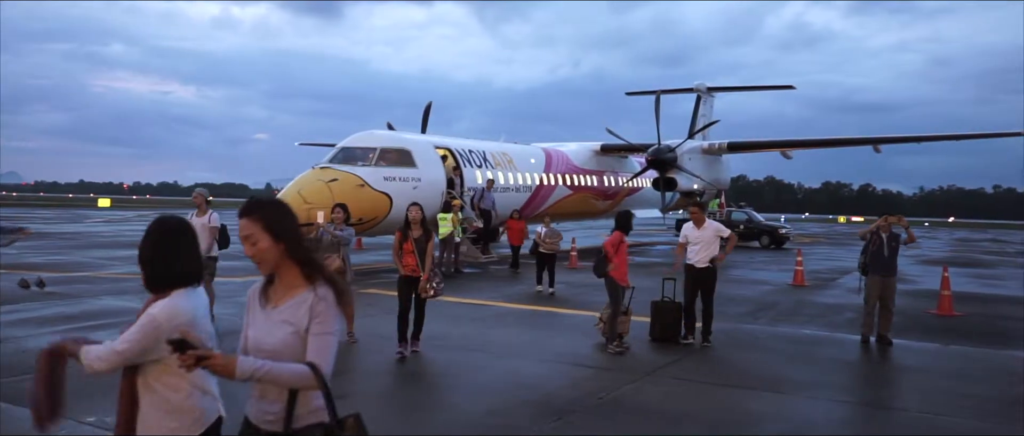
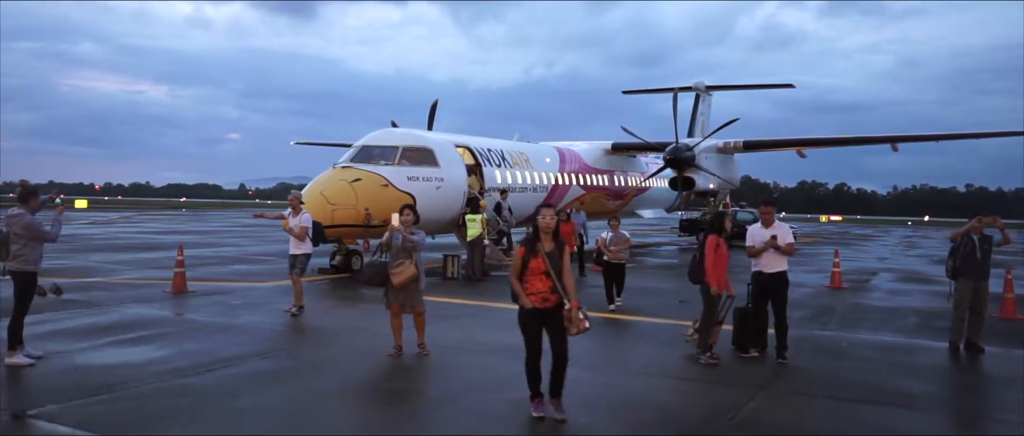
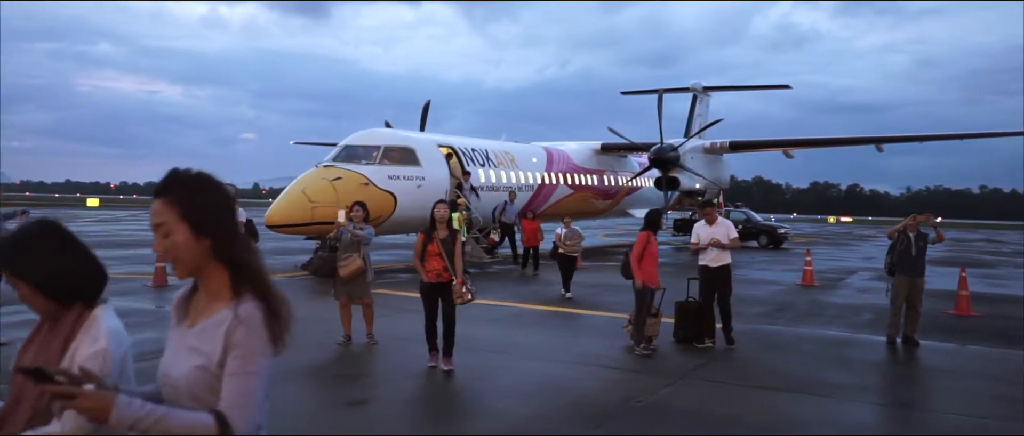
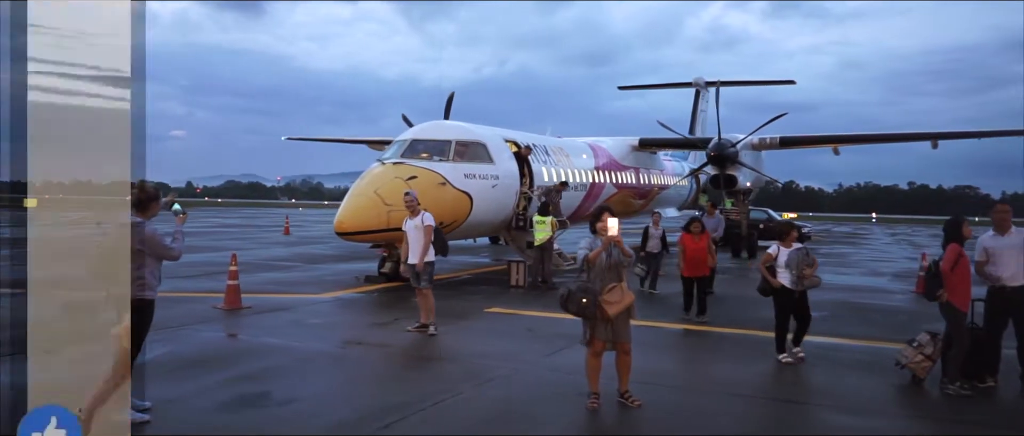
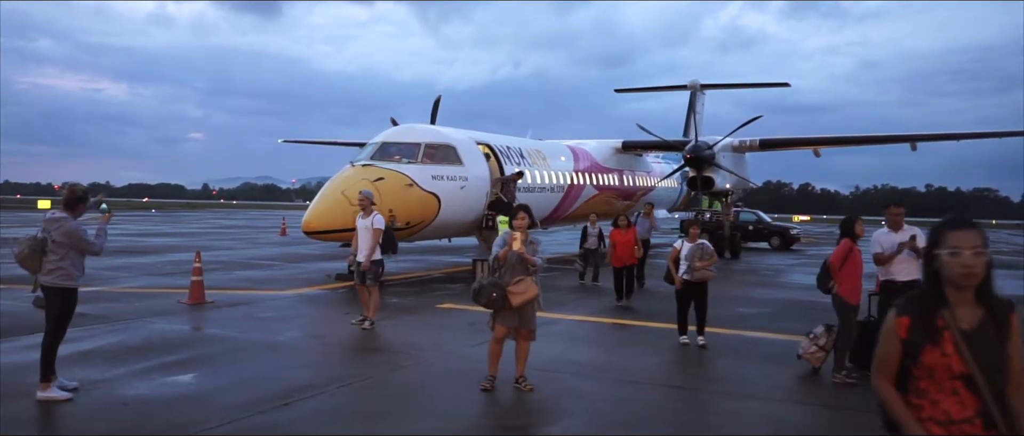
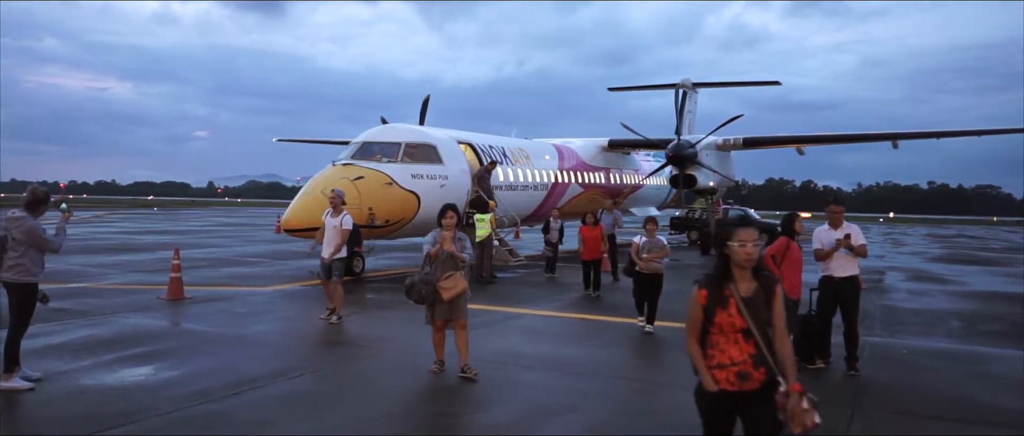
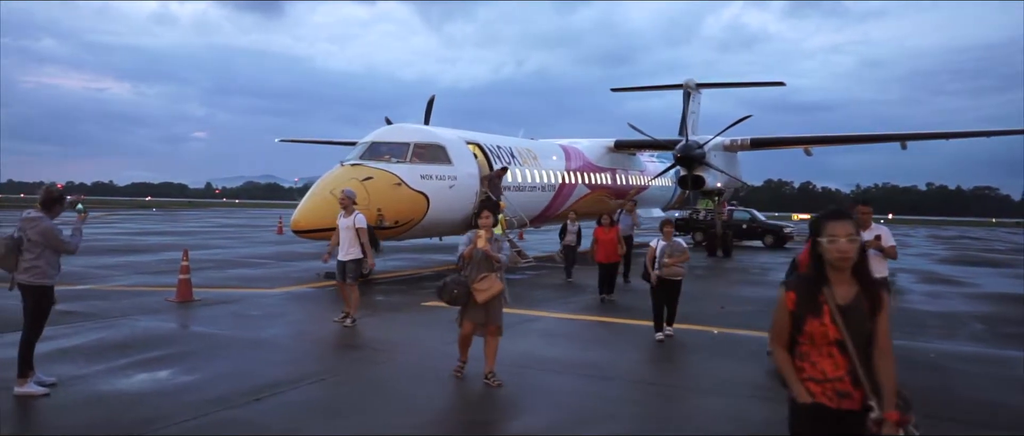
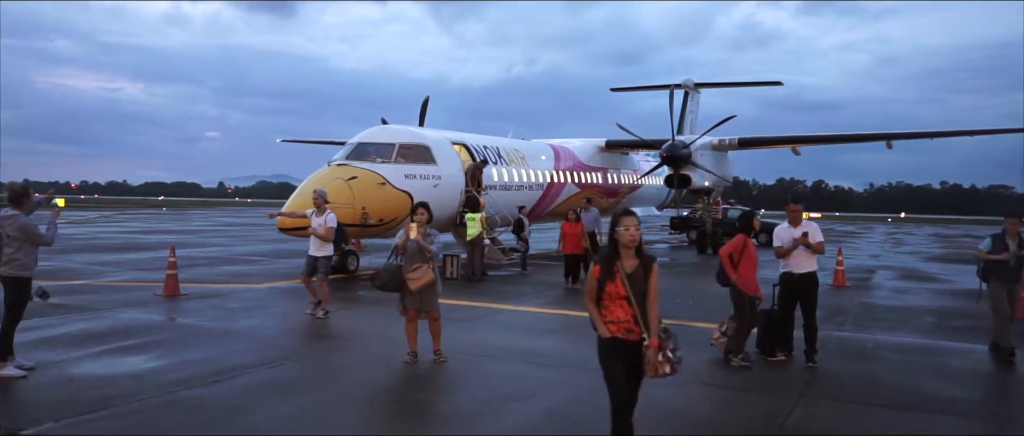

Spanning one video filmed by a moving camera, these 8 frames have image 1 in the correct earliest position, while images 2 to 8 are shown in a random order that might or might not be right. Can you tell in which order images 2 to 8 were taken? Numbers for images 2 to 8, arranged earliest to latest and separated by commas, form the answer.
3, 2, 8, 6, 7, 5, 4
